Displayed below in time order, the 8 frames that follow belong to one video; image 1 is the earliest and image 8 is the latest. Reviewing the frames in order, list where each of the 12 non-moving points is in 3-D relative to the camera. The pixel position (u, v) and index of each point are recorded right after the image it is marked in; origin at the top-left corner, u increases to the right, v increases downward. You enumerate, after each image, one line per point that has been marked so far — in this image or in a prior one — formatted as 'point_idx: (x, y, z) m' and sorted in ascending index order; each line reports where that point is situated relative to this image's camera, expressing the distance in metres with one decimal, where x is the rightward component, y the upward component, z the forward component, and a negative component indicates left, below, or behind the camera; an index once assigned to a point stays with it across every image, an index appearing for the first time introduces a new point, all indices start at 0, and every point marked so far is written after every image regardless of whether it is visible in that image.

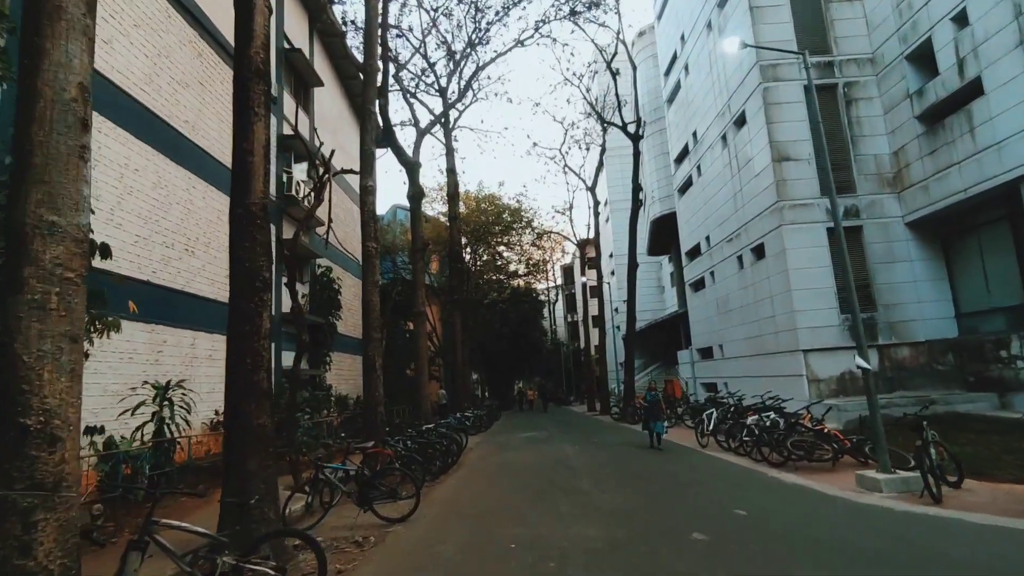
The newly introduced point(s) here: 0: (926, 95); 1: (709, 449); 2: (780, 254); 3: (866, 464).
0: (+11.7, +5.5, +15.9) m
1: (+4.7, -3.8, +13.2) m
2: (+8.4, +1.1, +17.7) m
3: (+6.0, -3.0, +9.5) m
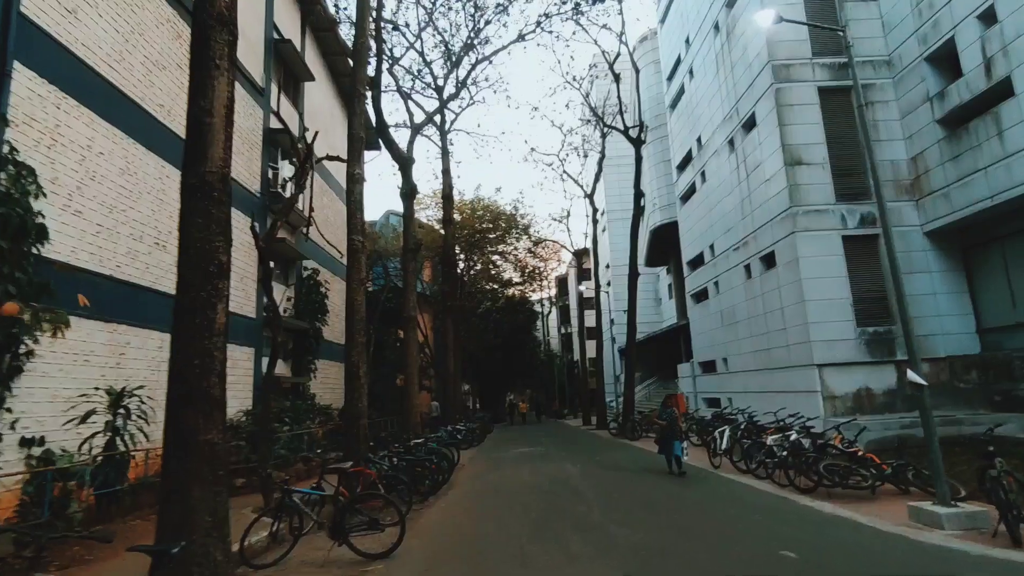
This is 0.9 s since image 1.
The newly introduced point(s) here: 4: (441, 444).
0: (+11.8, +5.1, +15.2) m
1: (+4.6, -4.0, +12.1) m
2: (+8.4, +0.7, +16.8) m
3: (+6.0, -3.1, +8.5) m
4: (-1.7, -3.8, +13.7) m
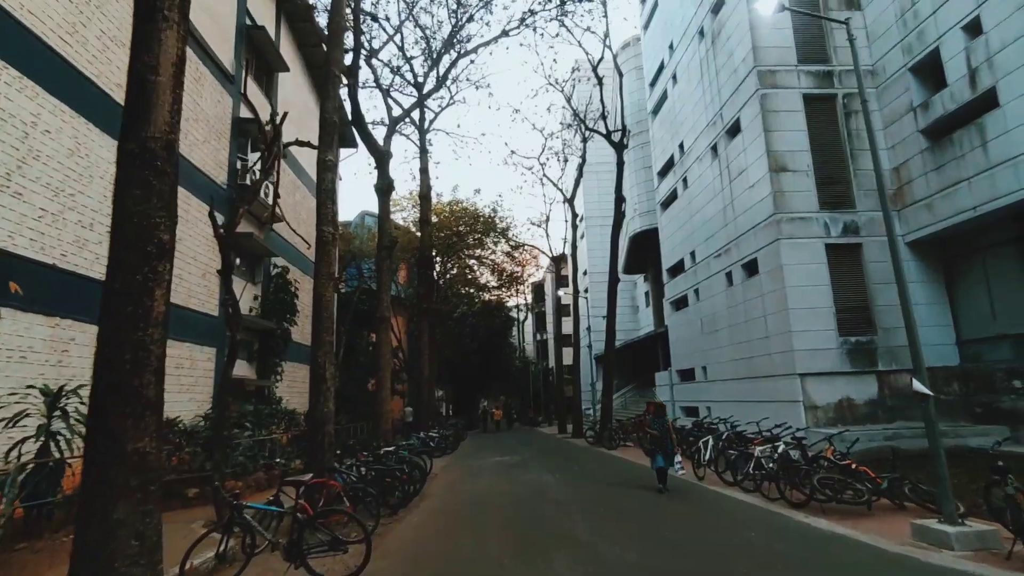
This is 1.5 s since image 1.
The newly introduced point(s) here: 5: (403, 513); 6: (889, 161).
0: (+11.3, +4.9, +15.1) m
1: (+4.1, -4.1, +11.7) m
2: (+7.8, +0.5, +16.5) m
3: (+5.7, -3.2, +8.1) m
4: (-2.3, -3.8, +13.0) m
5: (-1.9, -3.9, +9.7) m
6: (+11.3, +3.8, +16.8) m
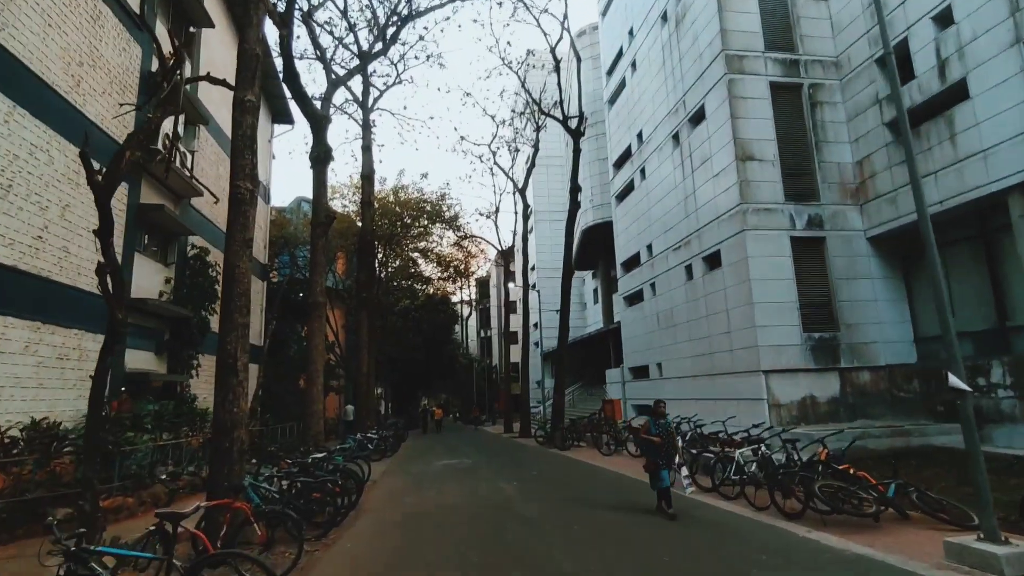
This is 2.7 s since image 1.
0: (+10.2, +5.0, +14.8) m
1: (+3.2, -3.8, +10.7) m
2: (+6.4, +0.7, +15.8) m
3: (+5.1, -3.0, +7.3) m
4: (-3.3, -3.4, +11.3) m
5: (-2.5, -3.5, +8.1) m
6: (+10.0, +3.9, +16.5) m
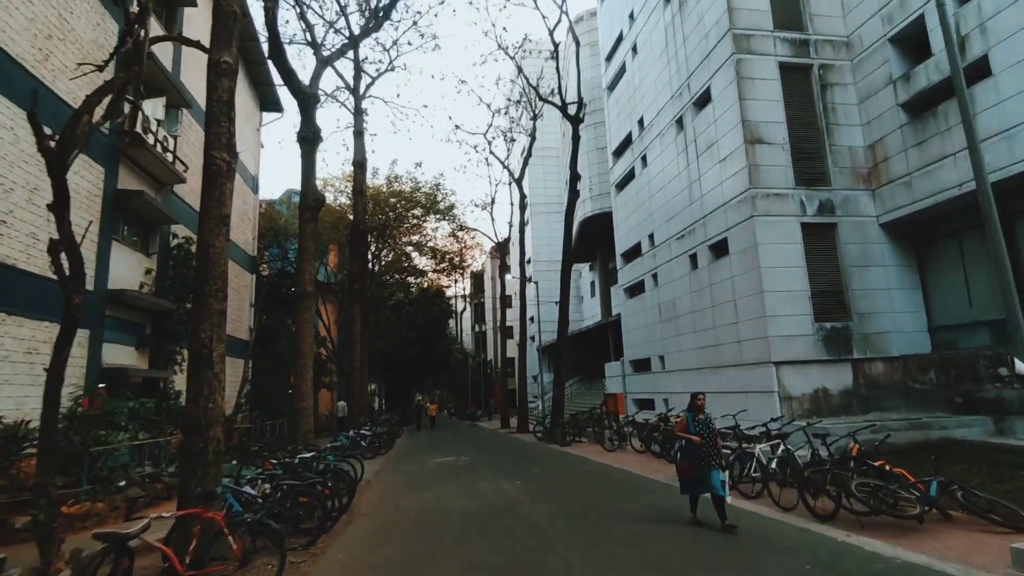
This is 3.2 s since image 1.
0: (+10.2, +5.3, +14.2) m
1: (+3.2, -3.6, +10.0) m
2: (+6.4, +1.0, +15.2) m
3: (+5.2, -2.8, +6.7) m
4: (-3.2, -3.2, +10.6) m
5: (-2.5, -3.3, +7.4) m
6: (+9.9, +4.3, +15.9) m
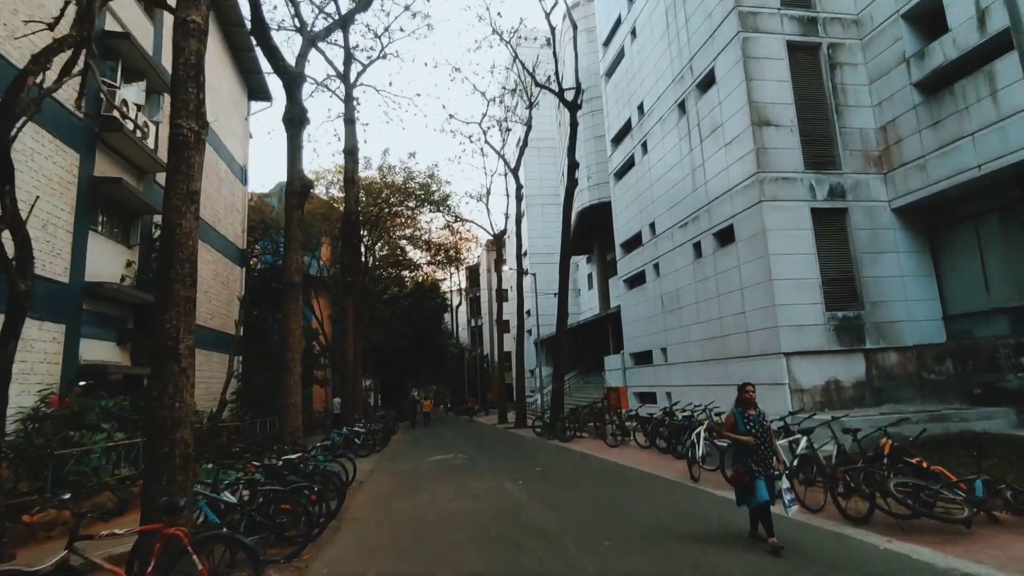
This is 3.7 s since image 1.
0: (+10.1, +5.6, +13.6) m
1: (+3.3, -3.3, +9.5) m
2: (+6.4, +1.3, +14.6) m
3: (+5.3, -2.5, +6.1) m
4: (-3.2, -3.0, +9.9) m
5: (-2.4, -3.1, +6.8) m
6: (+9.9, +4.6, +15.3) m
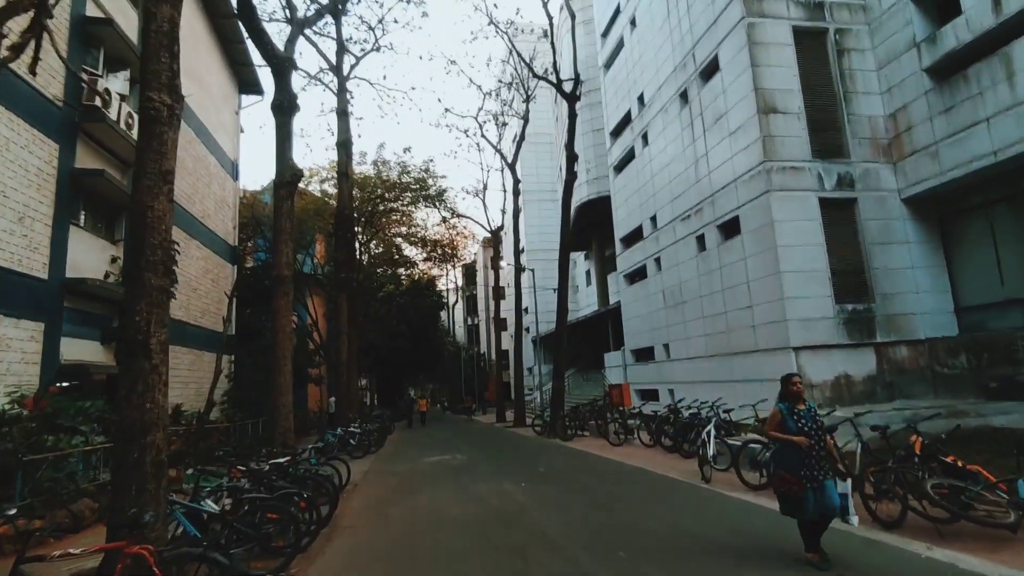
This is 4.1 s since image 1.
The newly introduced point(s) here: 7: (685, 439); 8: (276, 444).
0: (+10.1, +5.8, +13.2) m
1: (+3.3, -3.2, +9.0) m
2: (+6.3, +1.5, +14.2) m
3: (+5.4, -2.4, +5.7) m
4: (-3.2, -2.9, +9.4) m
5: (-2.4, -3.0, +6.3) m
6: (+9.8, +4.8, +14.9) m
7: (+3.9, -3.4, +12.7) m
8: (-4.3, -2.9, +10.4) m
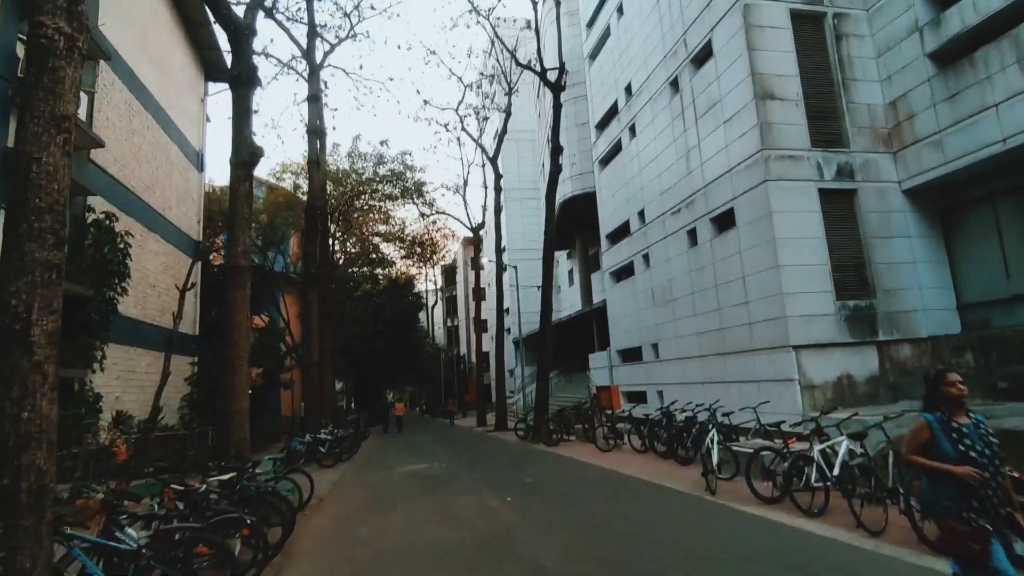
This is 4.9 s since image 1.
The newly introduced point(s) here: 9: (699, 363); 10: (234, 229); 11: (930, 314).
0: (+9.7, +5.9, +12.6) m
1: (+3.1, -3.0, +8.1) m
2: (+5.9, +1.6, +13.4) m
3: (+5.2, -2.2, +4.9) m
4: (-3.4, -2.7, +8.3) m
5: (-2.5, -2.9, +5.2) m
6: (+9.4, +4.9, +14.3) m
7: (+3.5, -3.3, +11.8) m
8: (-4.6, -2.7, +9.2) m
9: (+5.3, -2.1, +16.0) m
10: (-4.8, +1.1, +9.8) m
11: (+10.0, -0.6, +13.5) m
